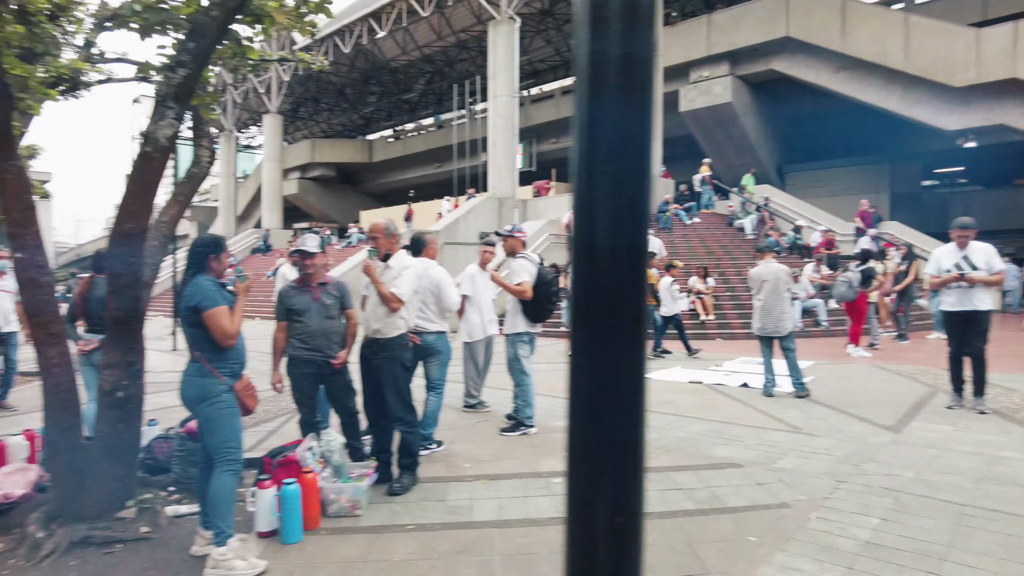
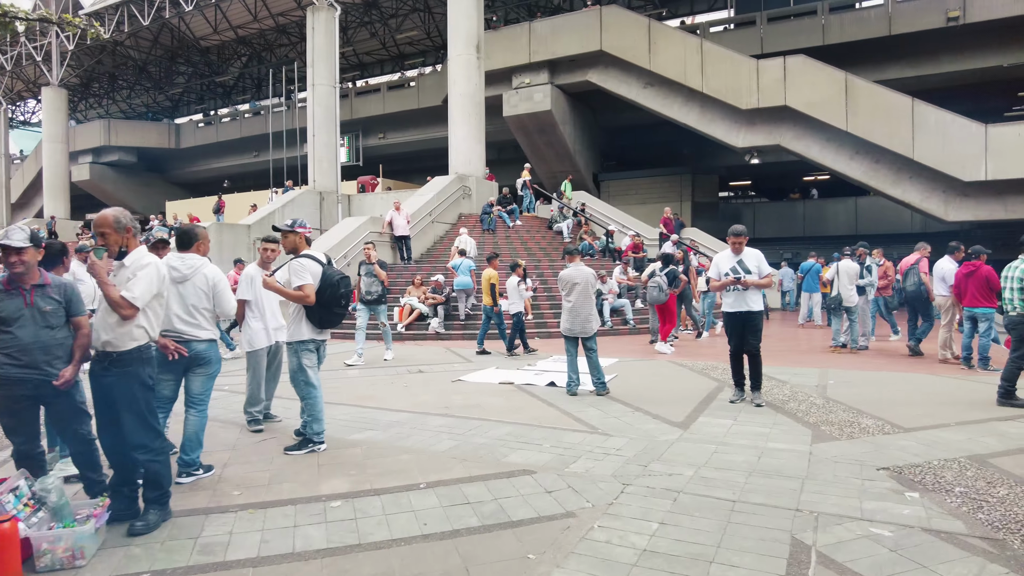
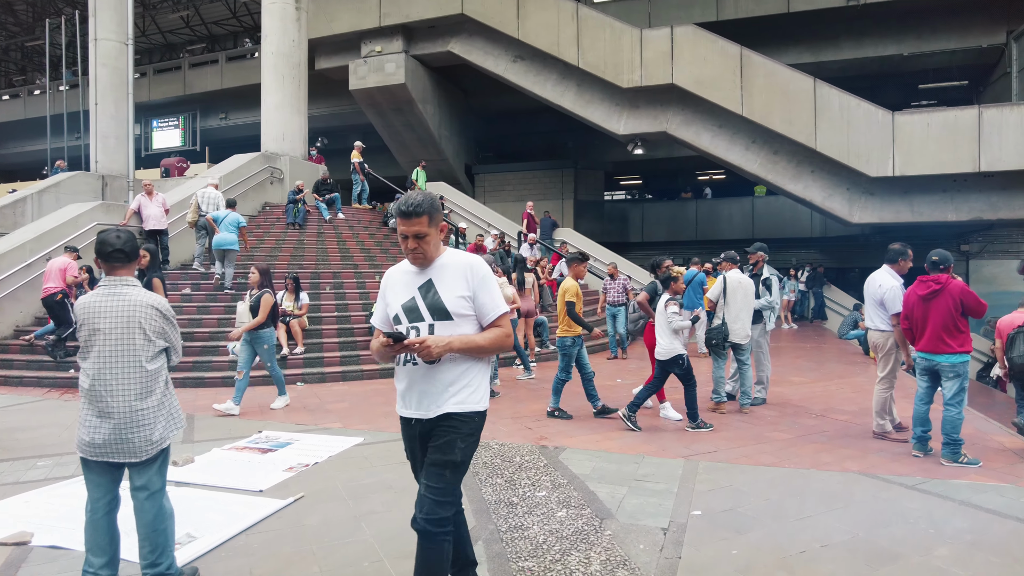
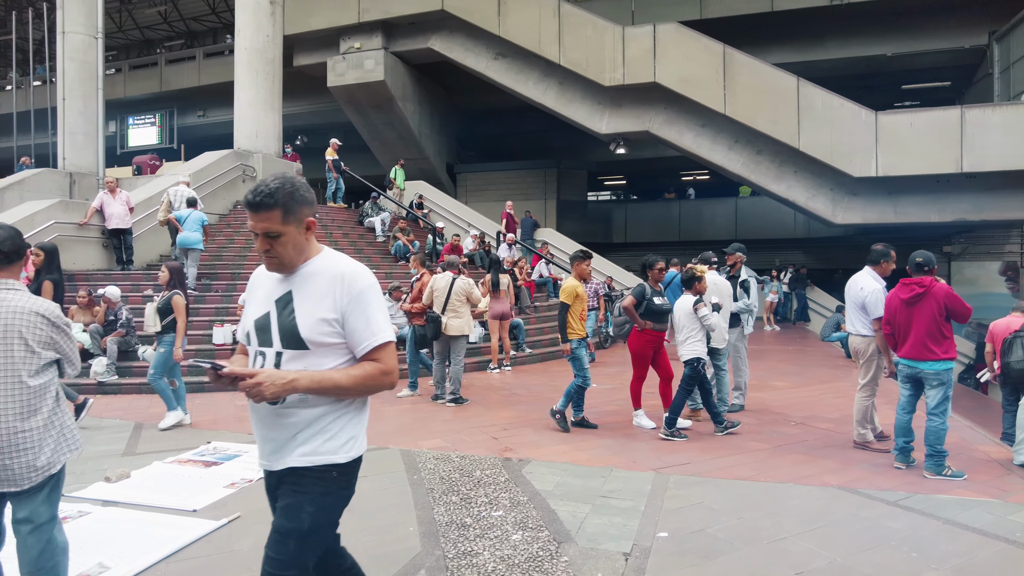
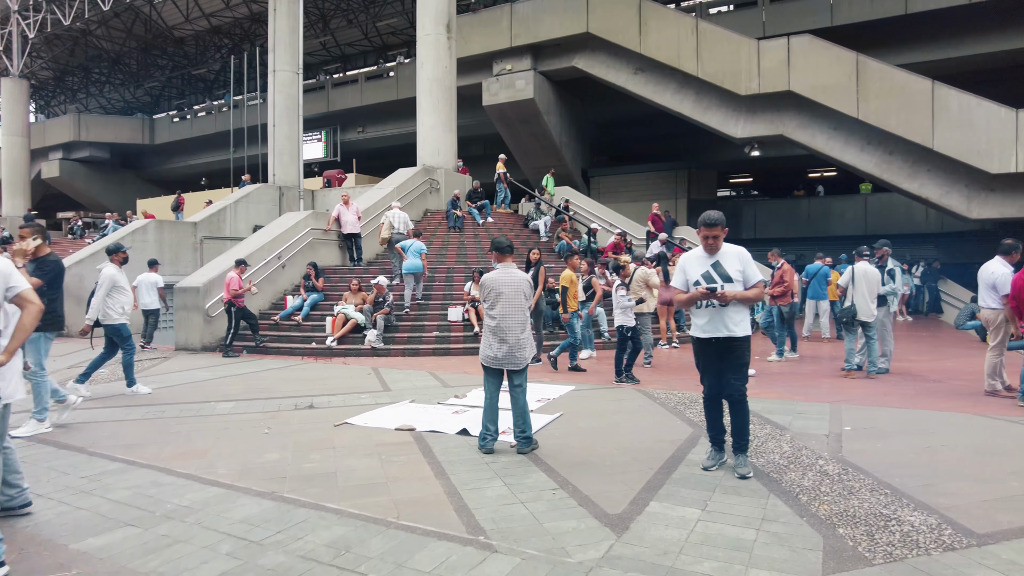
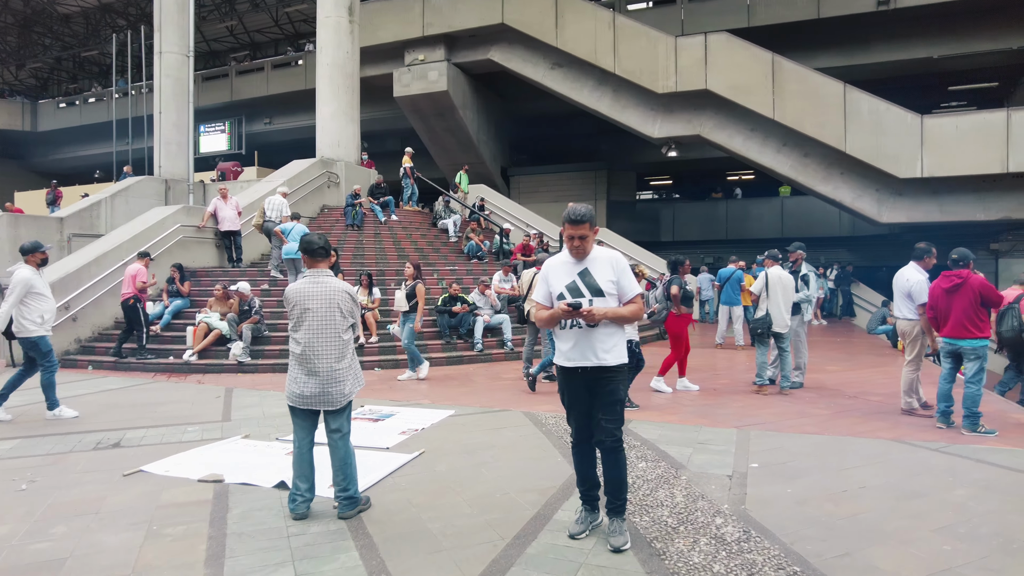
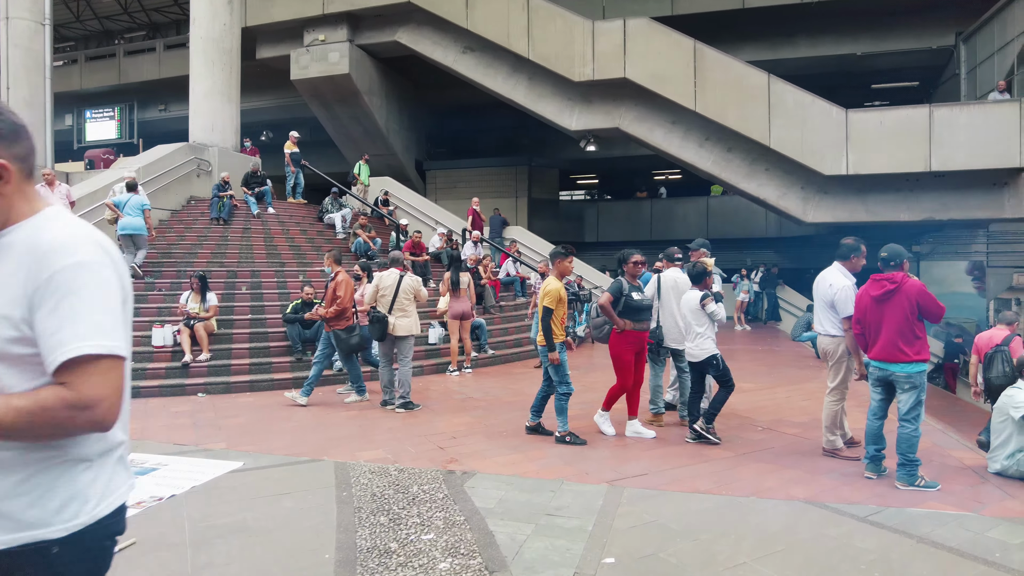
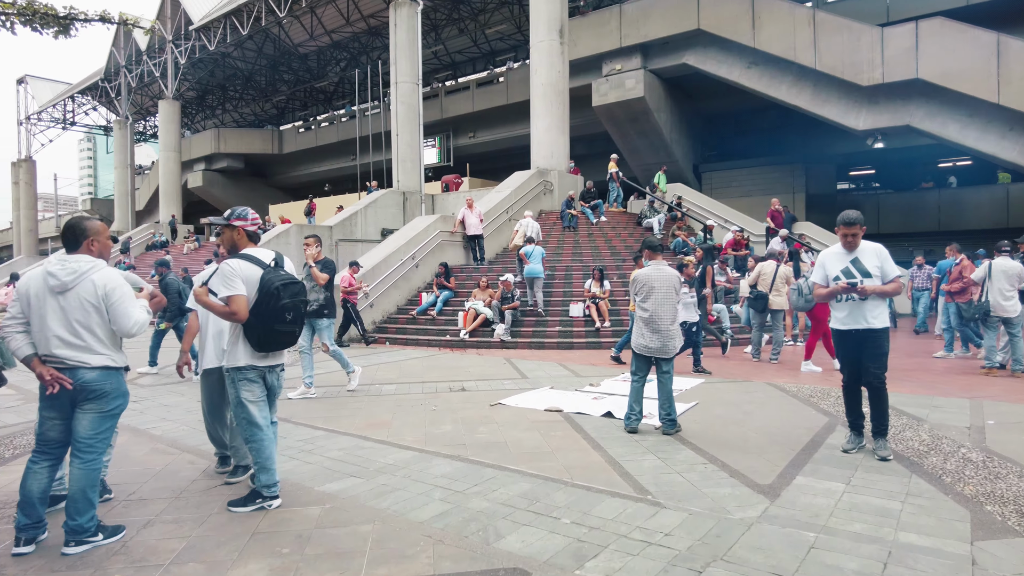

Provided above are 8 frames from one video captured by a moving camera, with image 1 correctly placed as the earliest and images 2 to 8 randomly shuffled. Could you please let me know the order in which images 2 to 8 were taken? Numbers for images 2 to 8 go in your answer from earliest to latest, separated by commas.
2, 8, 5, 6, 3, 4, 7
